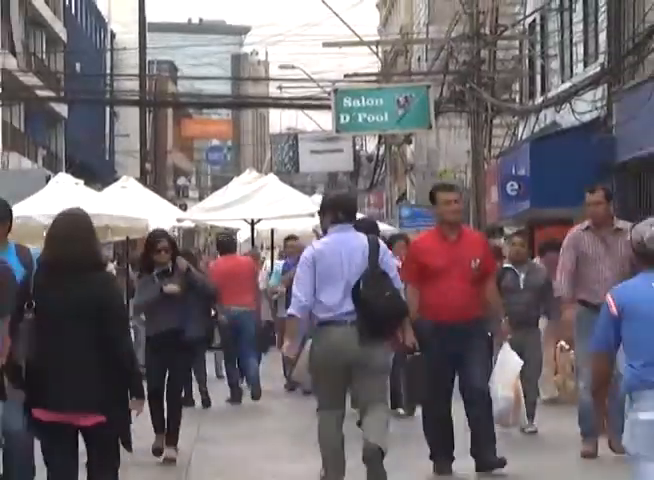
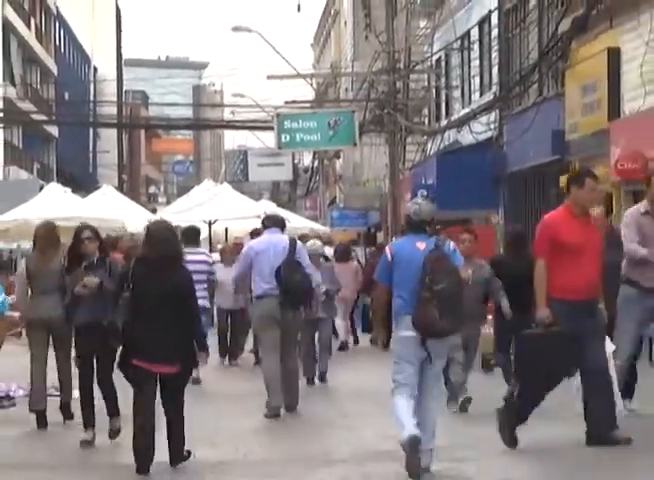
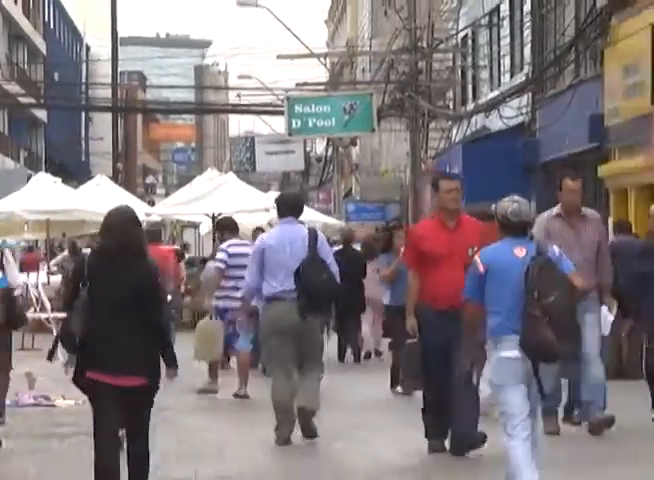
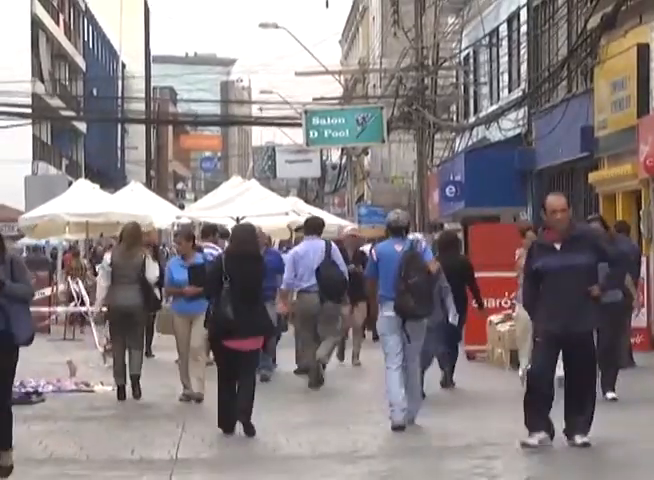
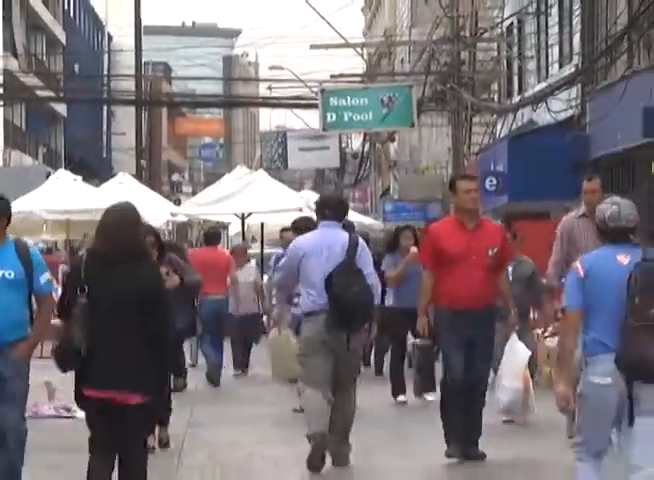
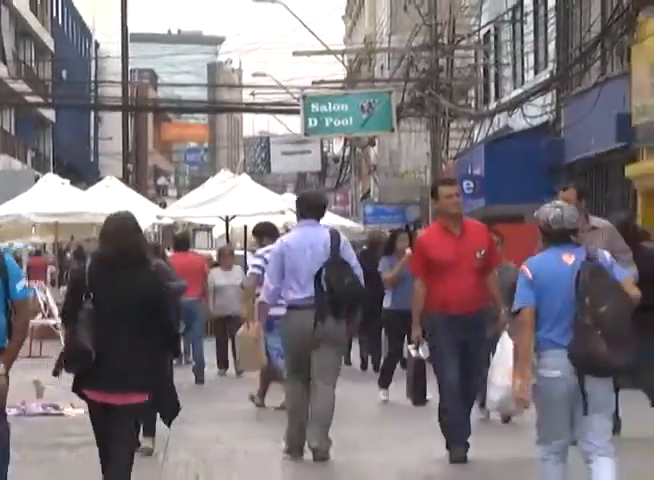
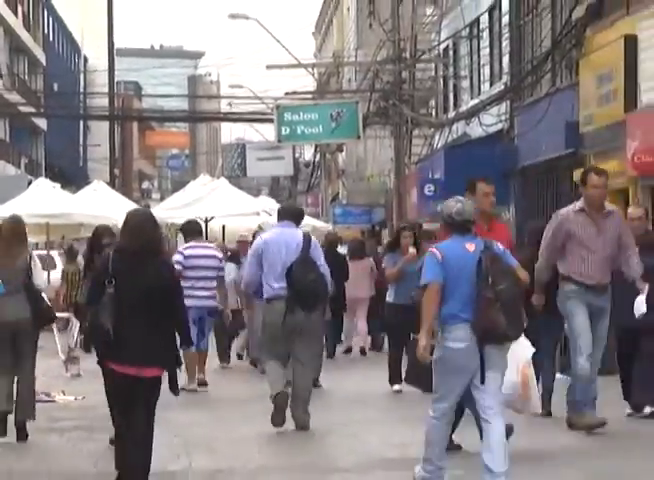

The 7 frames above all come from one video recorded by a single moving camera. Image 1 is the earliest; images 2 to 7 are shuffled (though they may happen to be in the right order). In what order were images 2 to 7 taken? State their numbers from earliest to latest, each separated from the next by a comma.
5, 6, 3, 7, 2, 4
